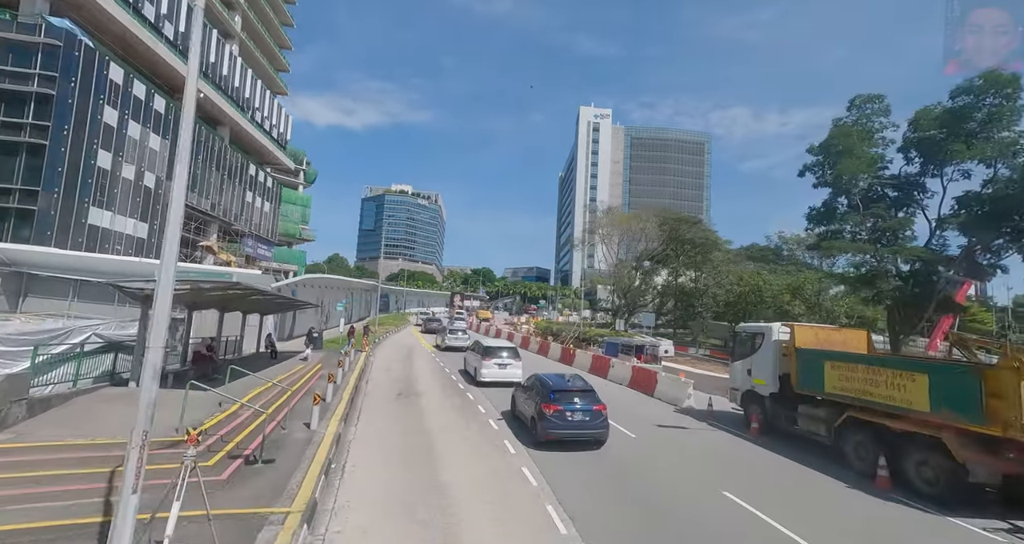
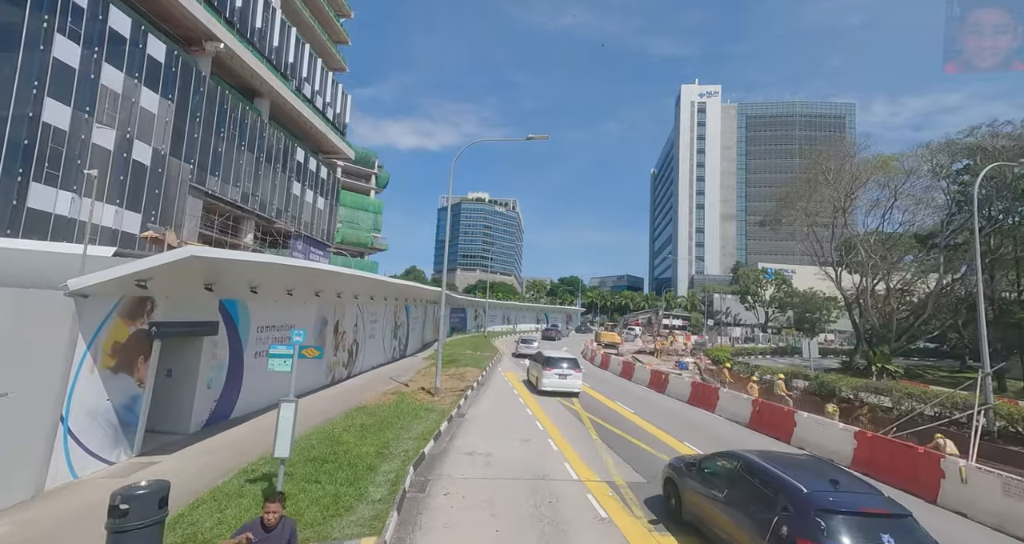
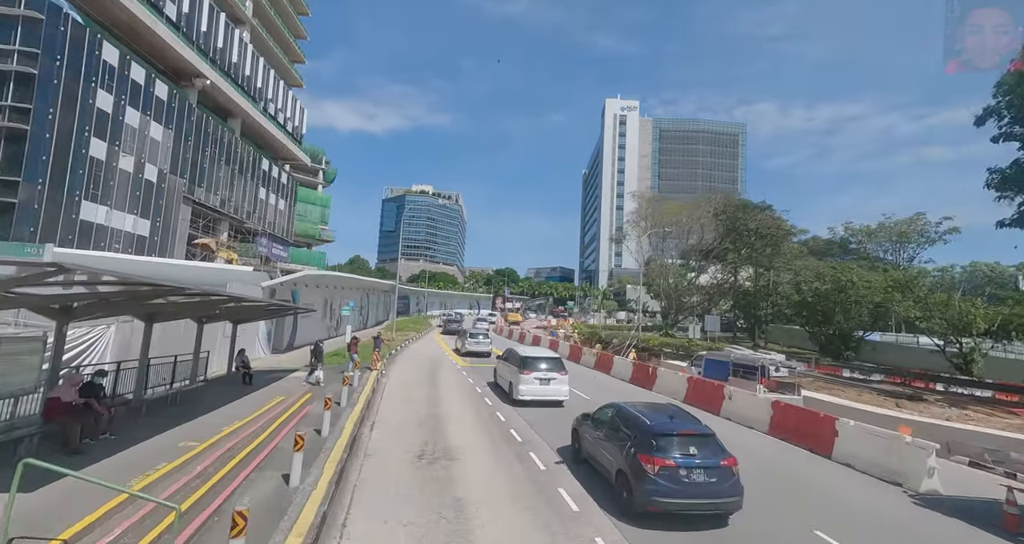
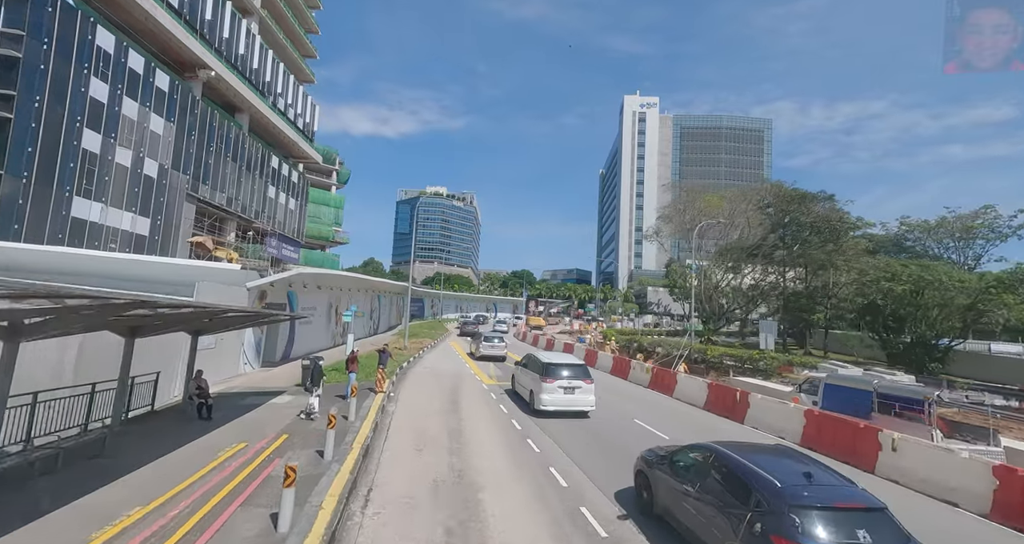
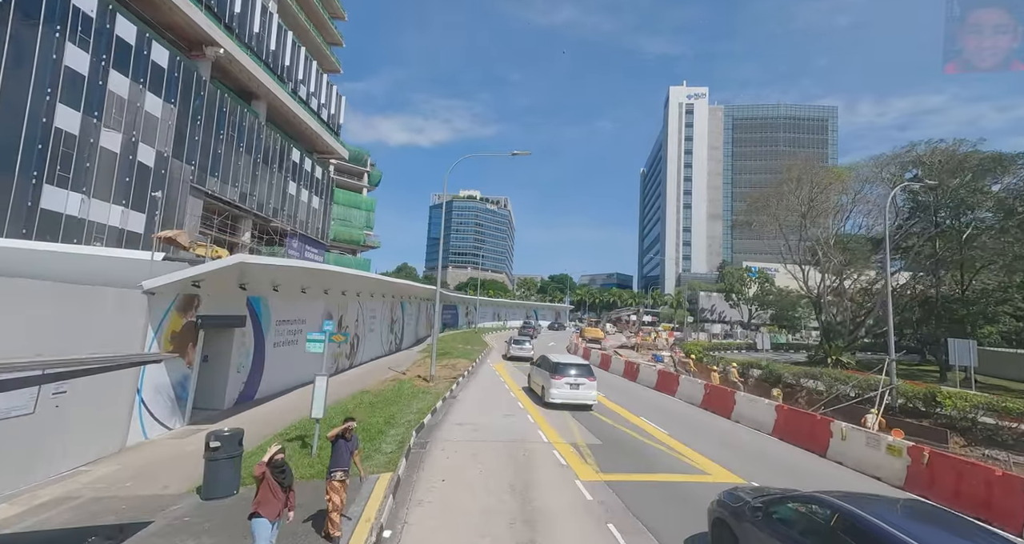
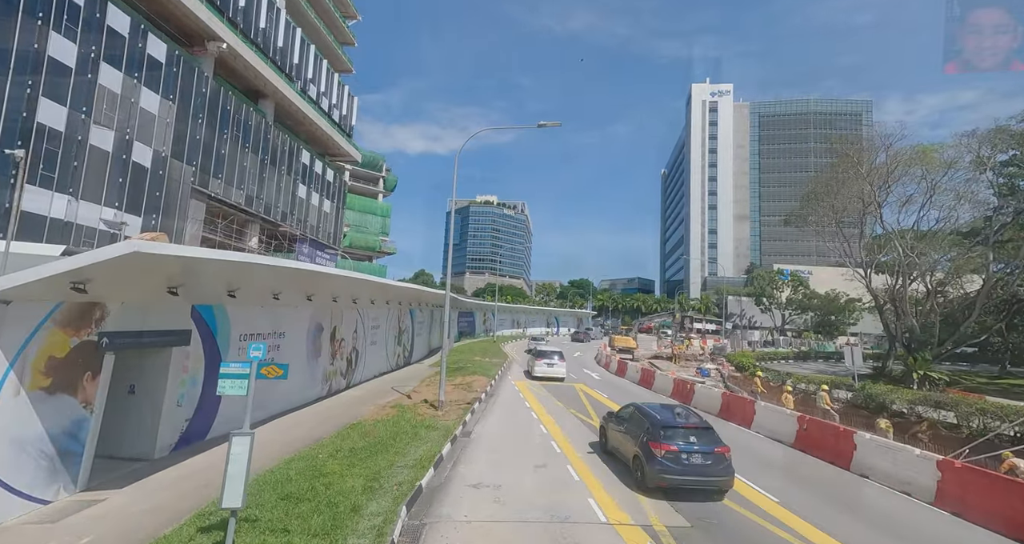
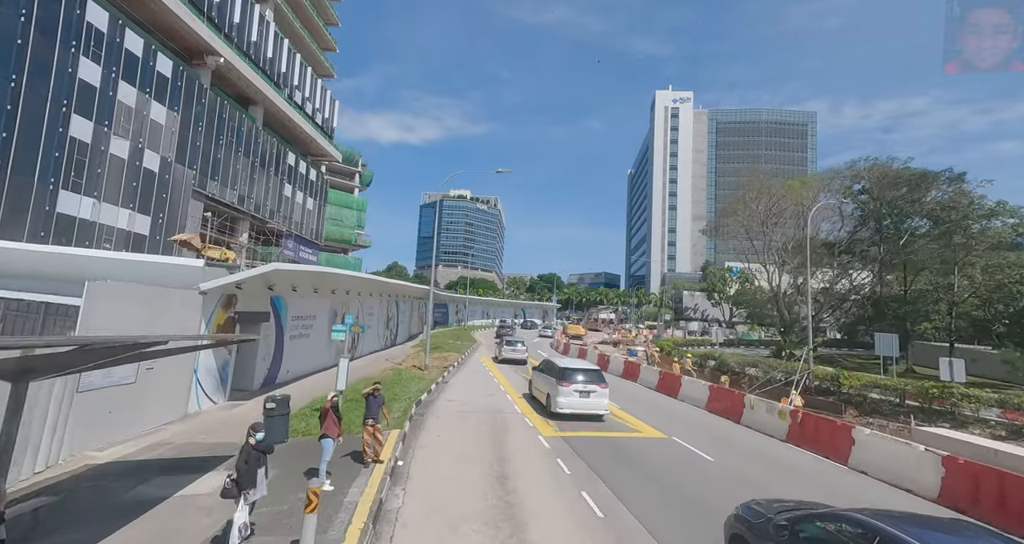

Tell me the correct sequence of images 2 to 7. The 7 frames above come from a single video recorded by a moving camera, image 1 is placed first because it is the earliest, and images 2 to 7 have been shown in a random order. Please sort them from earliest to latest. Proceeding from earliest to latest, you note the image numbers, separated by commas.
3, 4, 7, 5, 2, 6
